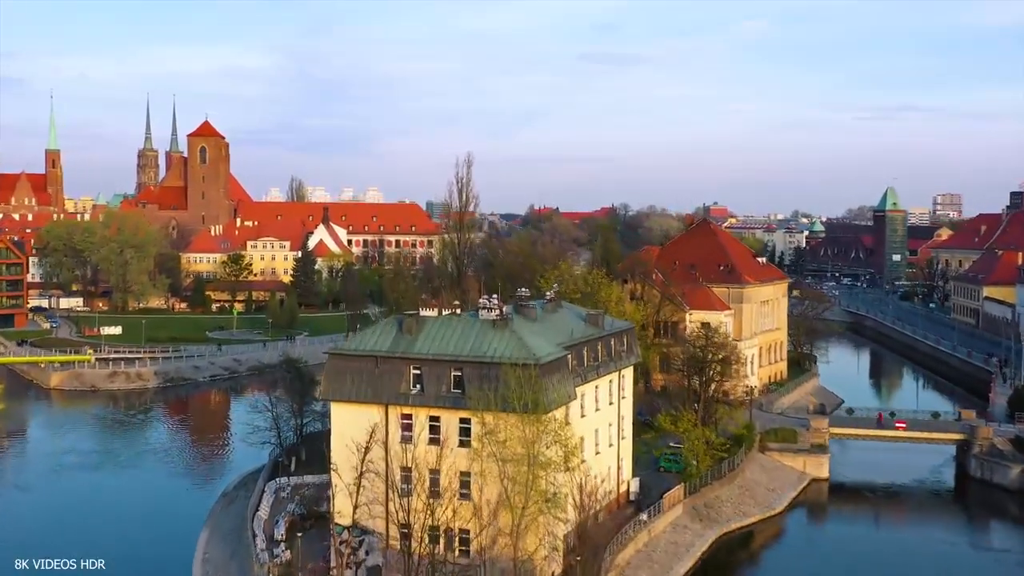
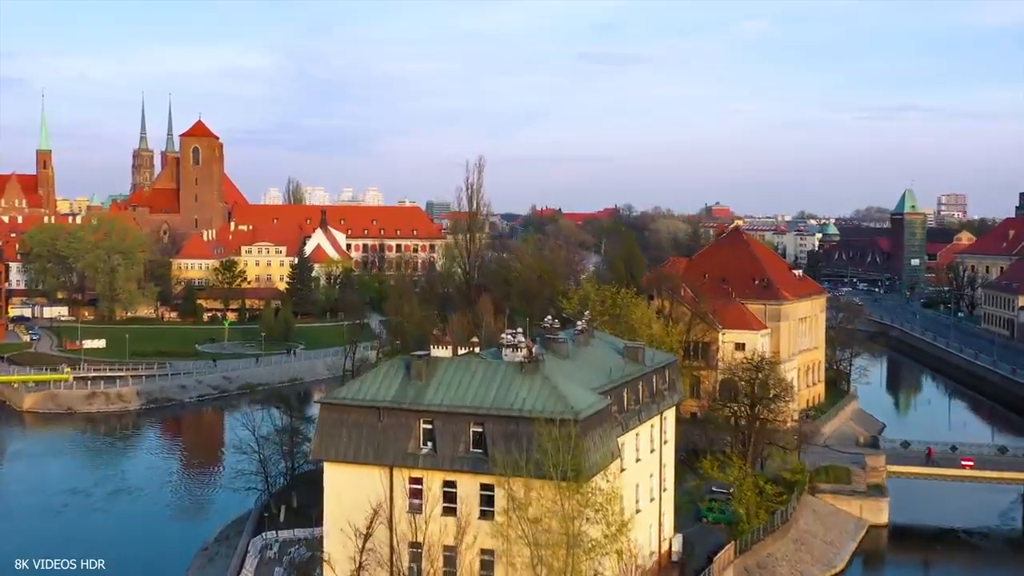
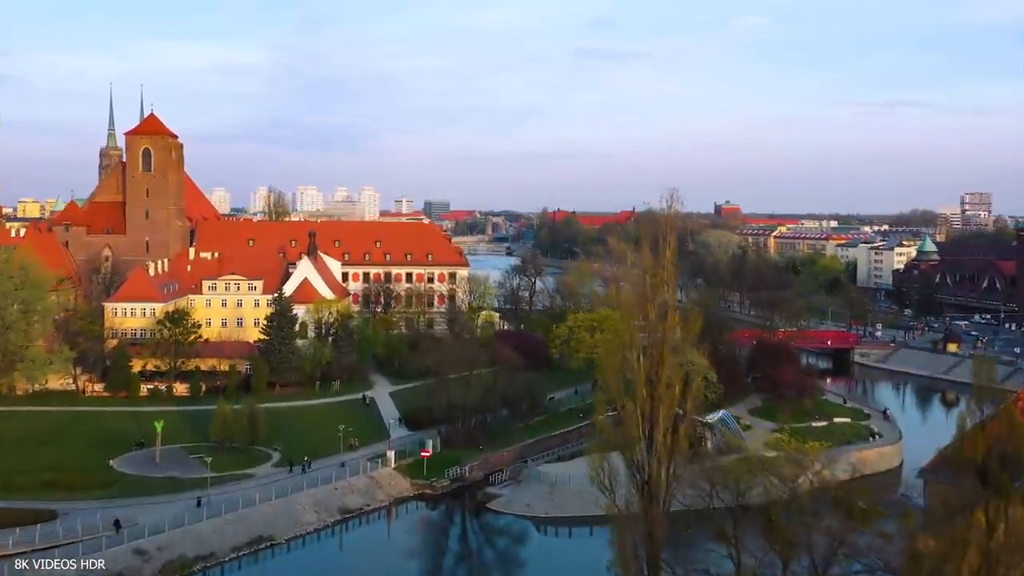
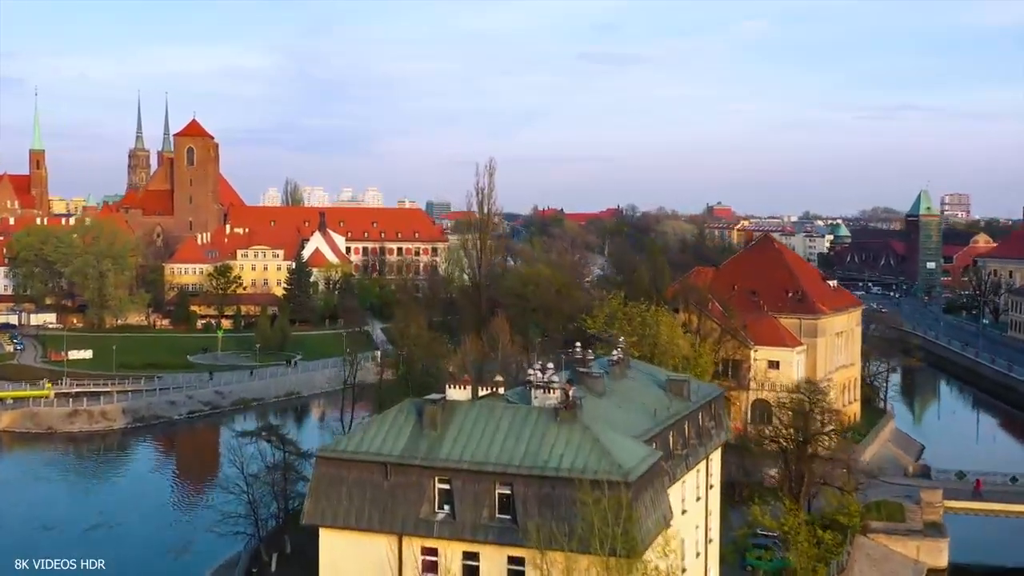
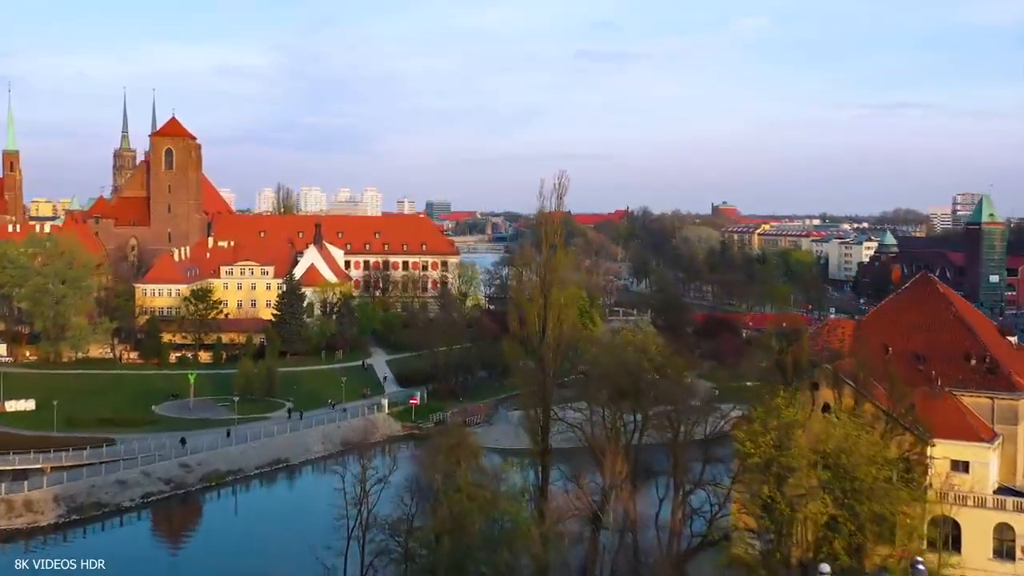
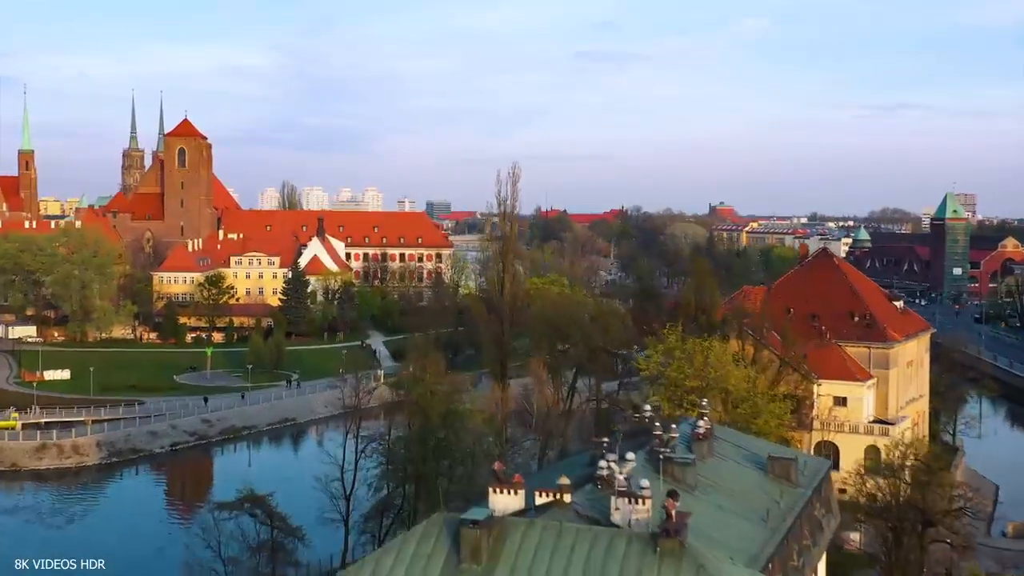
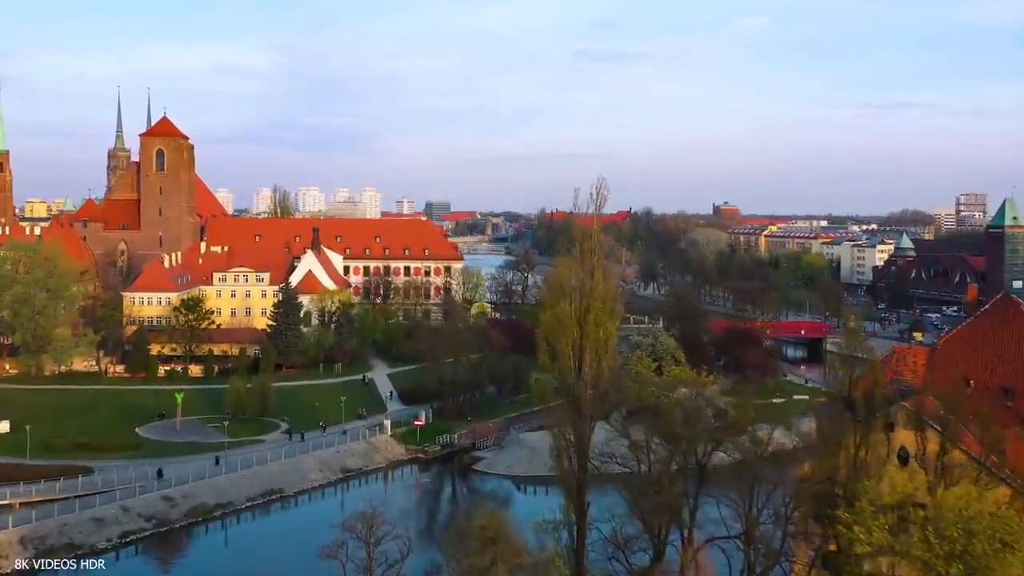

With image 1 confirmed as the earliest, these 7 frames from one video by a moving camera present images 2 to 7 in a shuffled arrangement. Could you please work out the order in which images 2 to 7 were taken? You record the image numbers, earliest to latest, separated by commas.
2, 4, 6, 5, 7, 3
